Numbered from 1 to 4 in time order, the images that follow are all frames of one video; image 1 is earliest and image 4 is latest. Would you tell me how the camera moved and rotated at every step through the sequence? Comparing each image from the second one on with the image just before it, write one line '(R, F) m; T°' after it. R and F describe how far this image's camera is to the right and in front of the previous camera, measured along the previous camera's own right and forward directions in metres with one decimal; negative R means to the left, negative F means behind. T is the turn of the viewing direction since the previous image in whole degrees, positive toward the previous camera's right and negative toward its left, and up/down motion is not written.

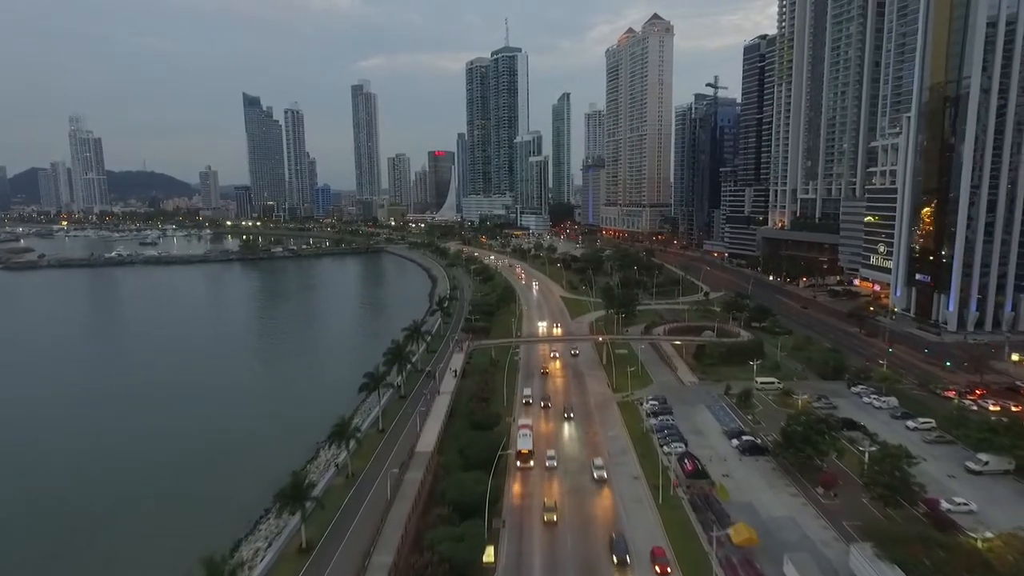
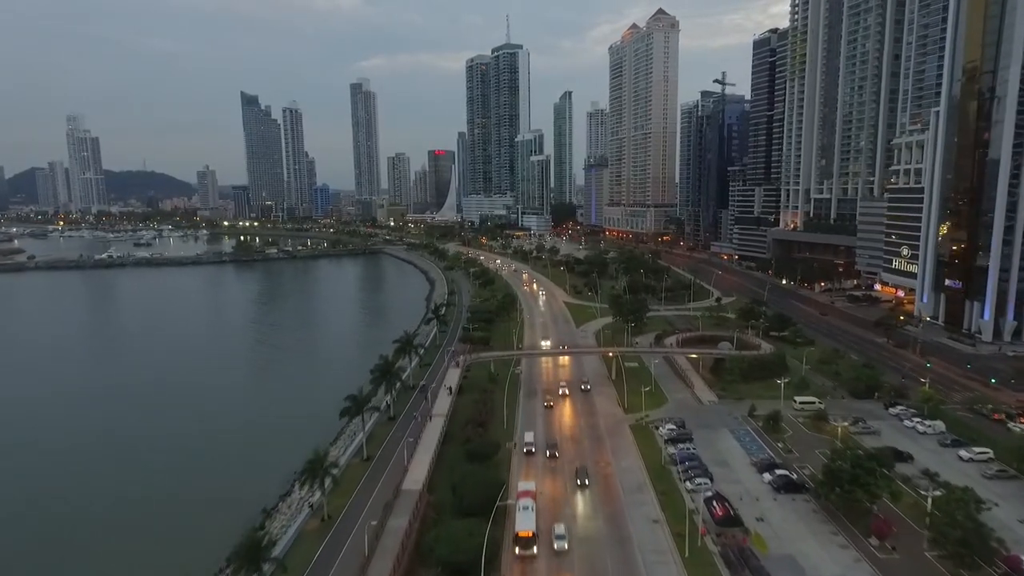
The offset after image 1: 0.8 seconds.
(0.0, +4.6) m; 0°
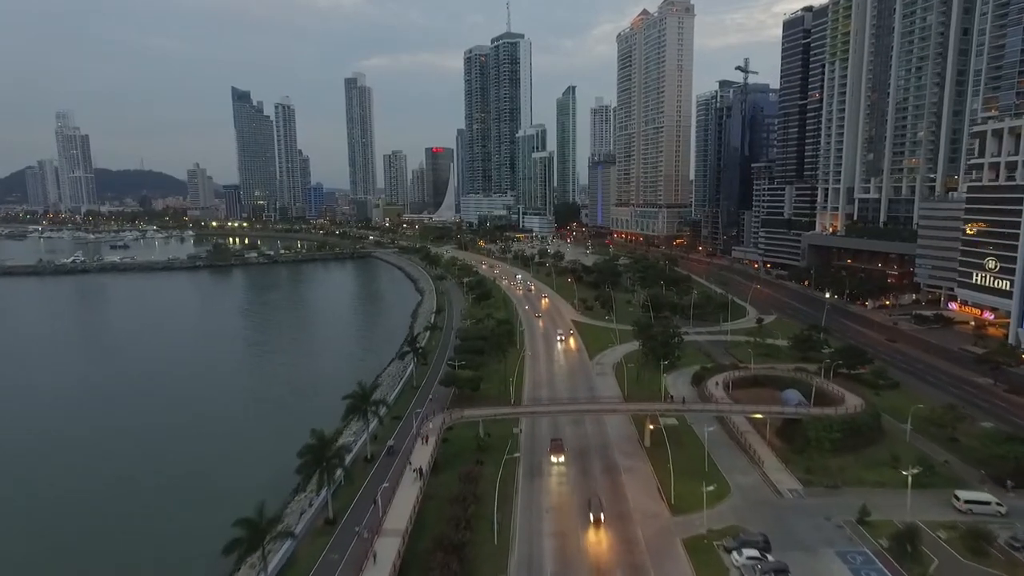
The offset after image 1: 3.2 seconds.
(+0.3, +13.7) m; 0°
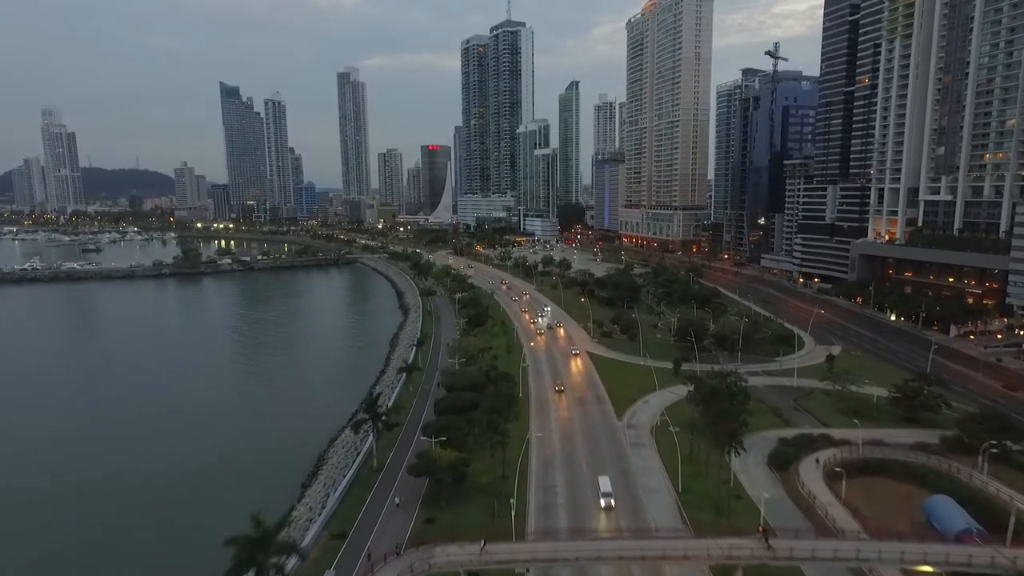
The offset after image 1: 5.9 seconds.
(-0.1, +14.7) m; 0°
